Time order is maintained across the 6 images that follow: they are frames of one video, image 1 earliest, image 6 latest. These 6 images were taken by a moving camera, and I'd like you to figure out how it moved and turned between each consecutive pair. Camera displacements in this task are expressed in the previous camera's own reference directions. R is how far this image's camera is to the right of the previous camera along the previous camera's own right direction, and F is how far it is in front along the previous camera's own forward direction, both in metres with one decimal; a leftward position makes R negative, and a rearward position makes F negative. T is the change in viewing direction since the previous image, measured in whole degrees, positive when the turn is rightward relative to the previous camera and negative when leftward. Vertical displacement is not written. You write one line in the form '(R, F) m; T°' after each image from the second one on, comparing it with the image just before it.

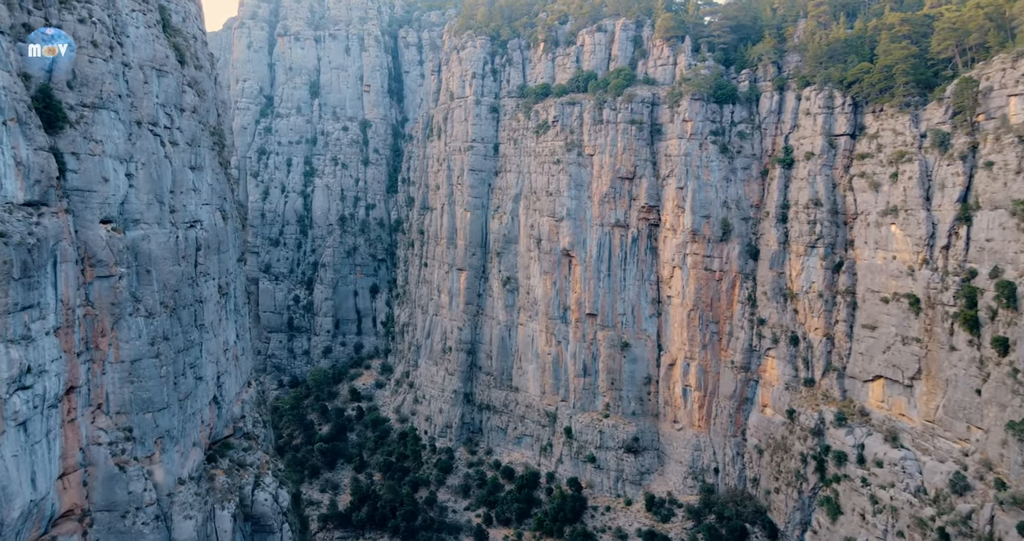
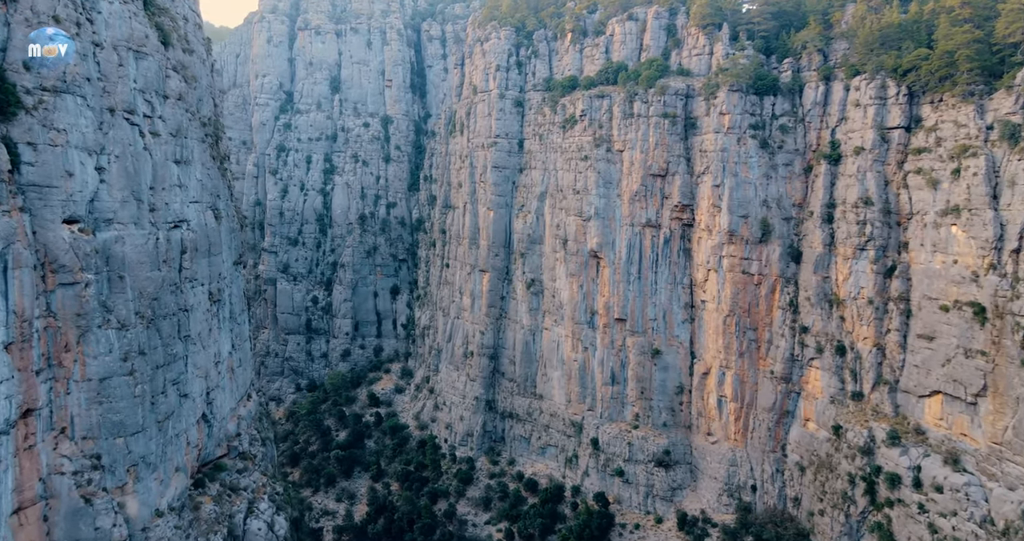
(+0.1, +1.9) m; -2°
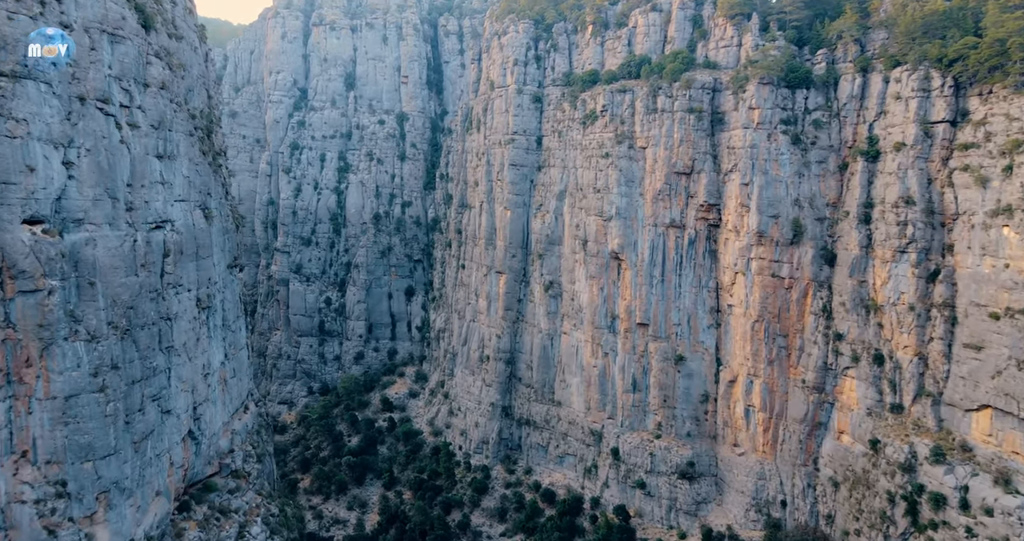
(+0.1, +1.4) m; -2°
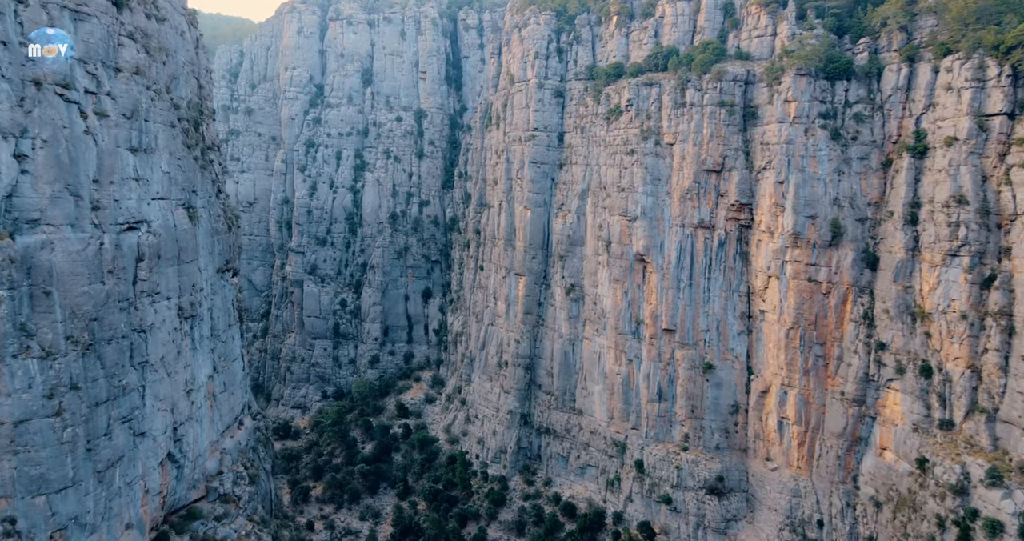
(+0.1, +1.6) m; -2°
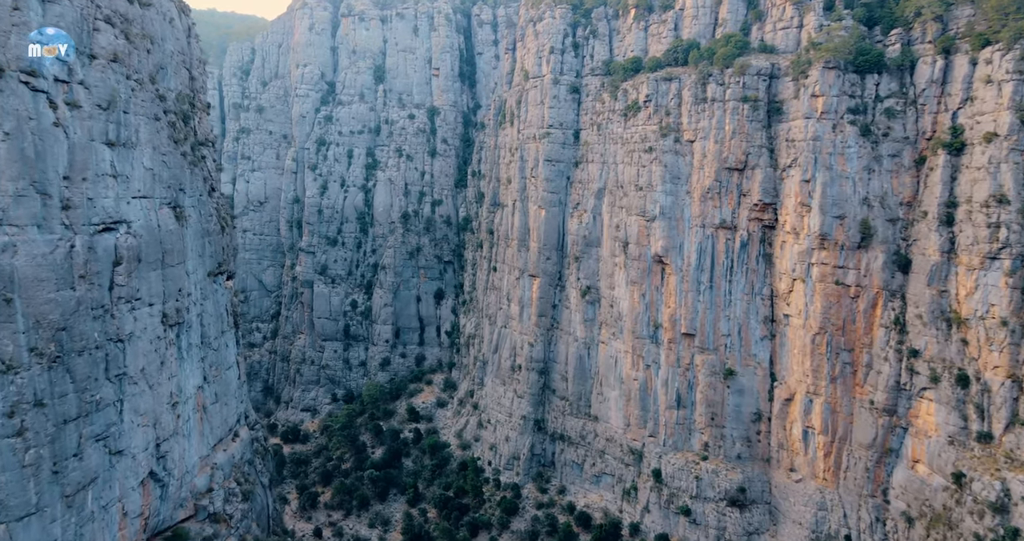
(+0.1, +1.1) m; -1°
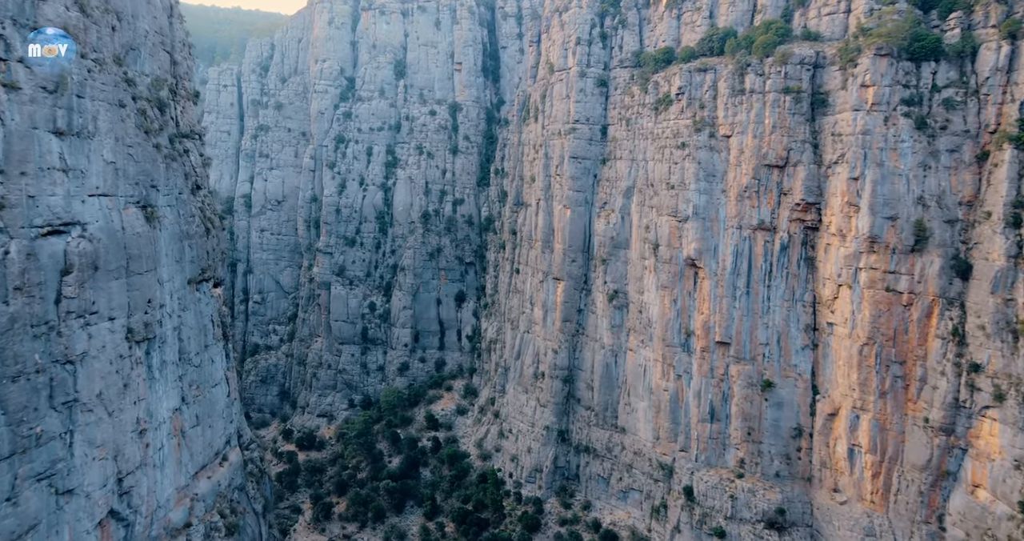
(+0.1, +1.8) m; -2°
